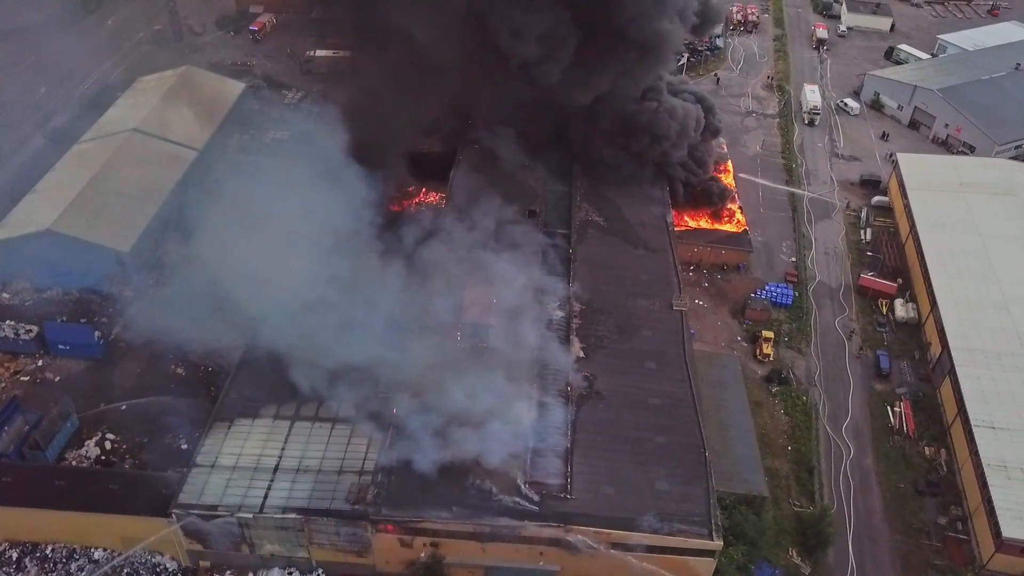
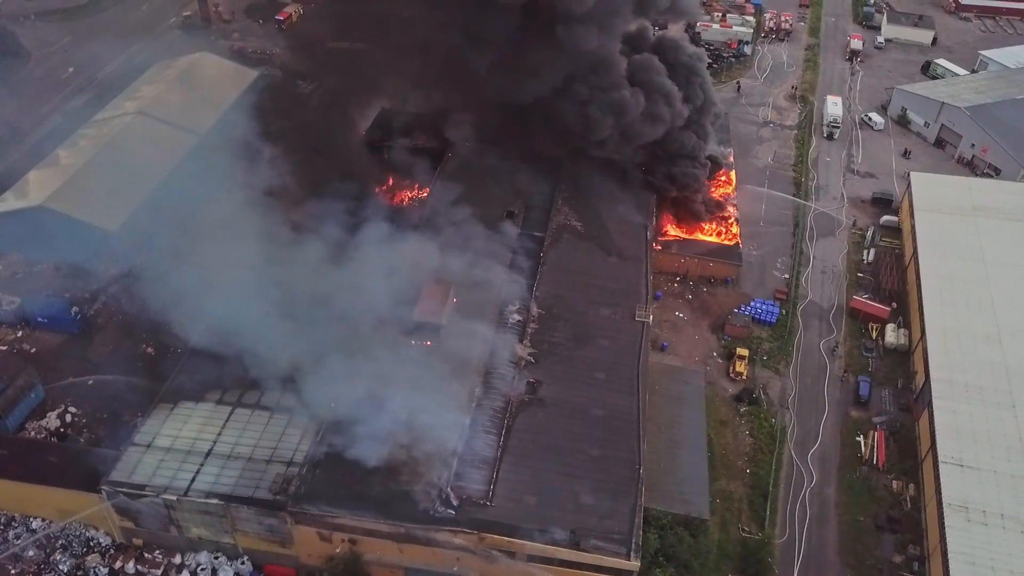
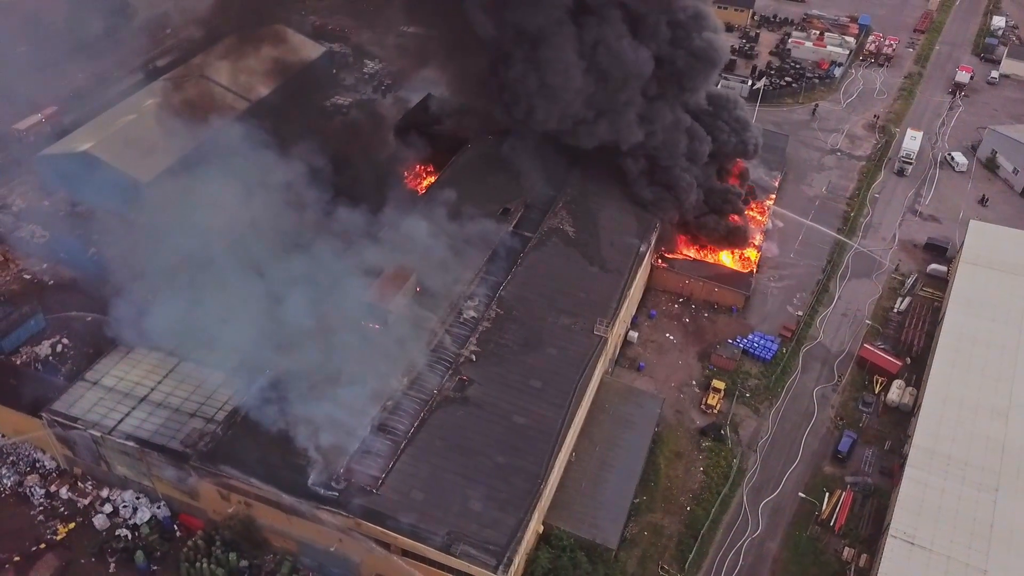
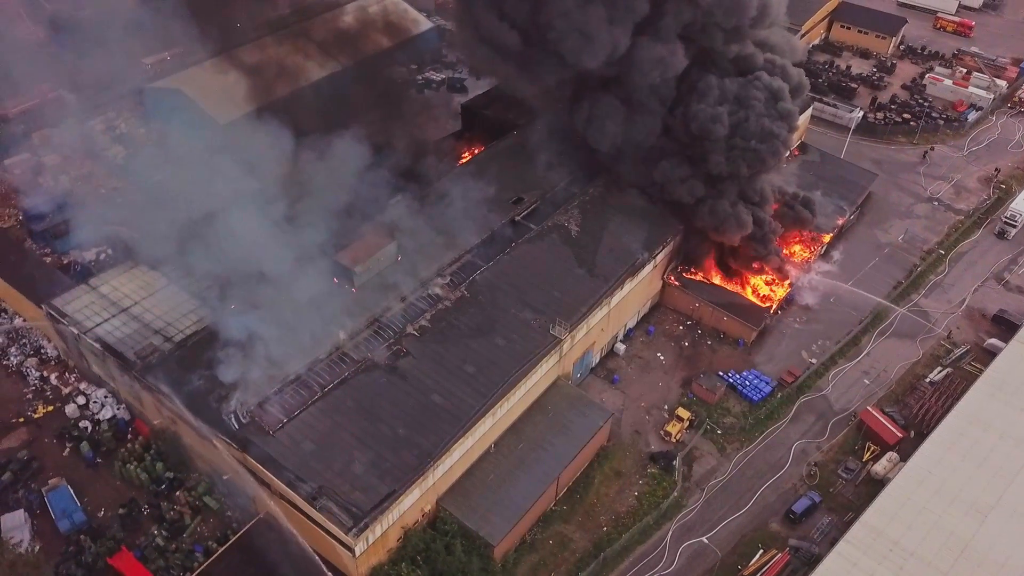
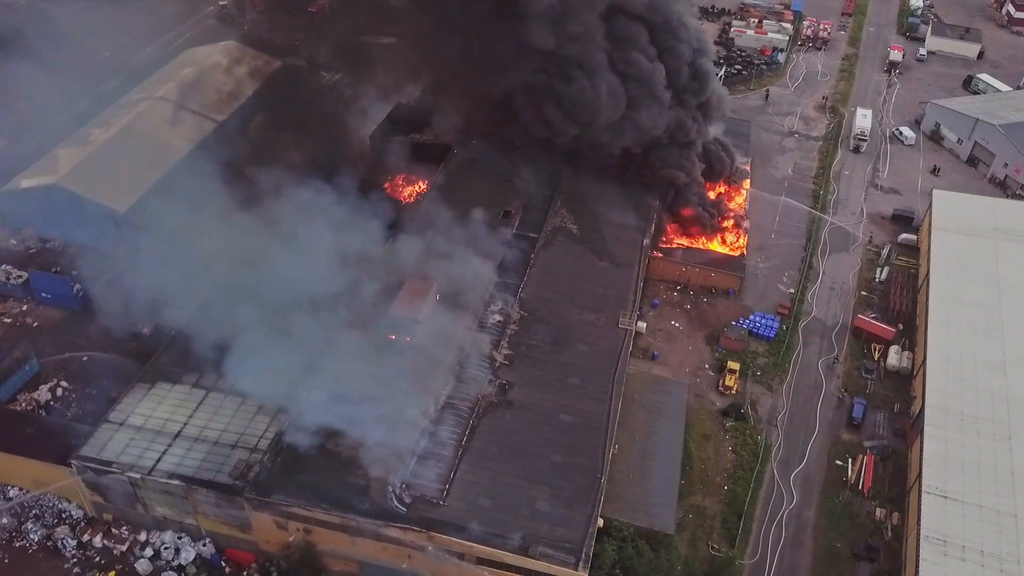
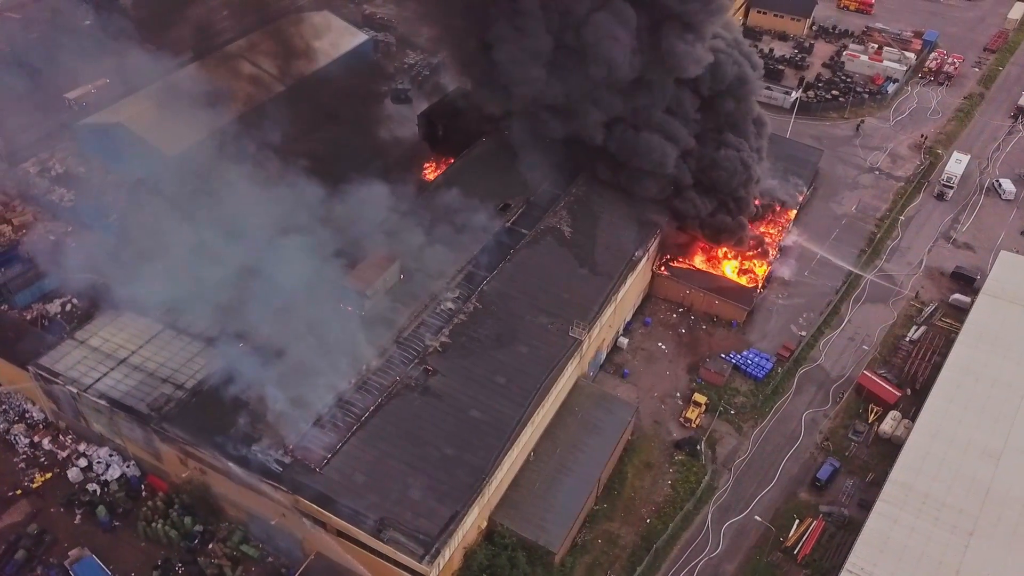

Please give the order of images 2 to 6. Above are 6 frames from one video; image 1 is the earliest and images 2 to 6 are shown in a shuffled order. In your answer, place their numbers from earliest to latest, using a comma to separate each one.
2, 5, 3, 6, 4
